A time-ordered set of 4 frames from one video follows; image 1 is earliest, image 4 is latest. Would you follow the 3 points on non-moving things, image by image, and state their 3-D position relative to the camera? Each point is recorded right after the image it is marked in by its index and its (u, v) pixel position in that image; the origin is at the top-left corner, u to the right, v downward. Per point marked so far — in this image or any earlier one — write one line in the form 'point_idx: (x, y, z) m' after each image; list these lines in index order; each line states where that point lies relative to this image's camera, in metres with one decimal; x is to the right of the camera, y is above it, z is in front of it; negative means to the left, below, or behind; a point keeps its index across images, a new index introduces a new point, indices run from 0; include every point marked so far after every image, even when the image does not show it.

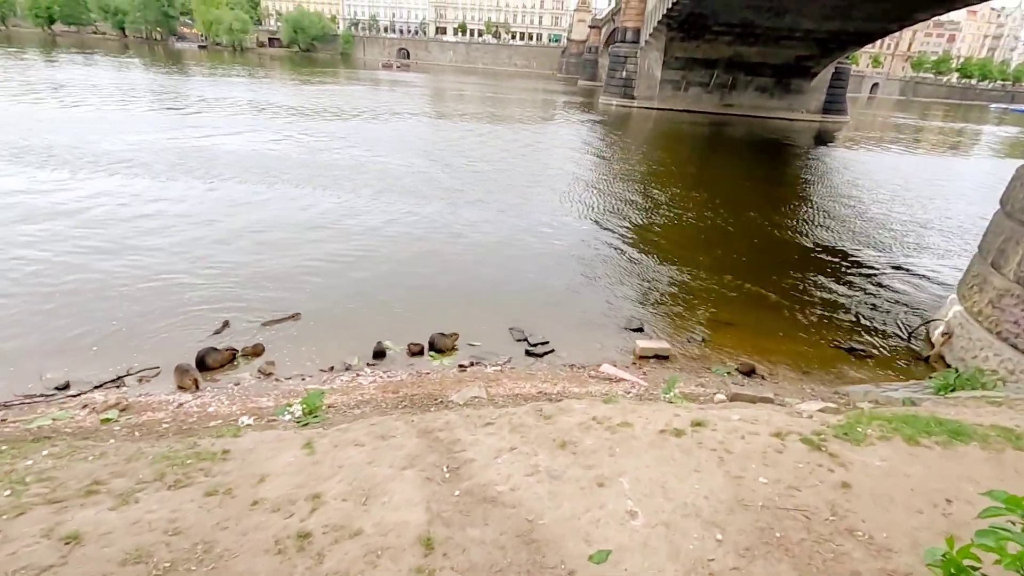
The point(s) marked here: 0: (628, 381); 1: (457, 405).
0: (+2.1, -1.7, +9.8) m
1: (-0.9, -1.8, +8.3) m
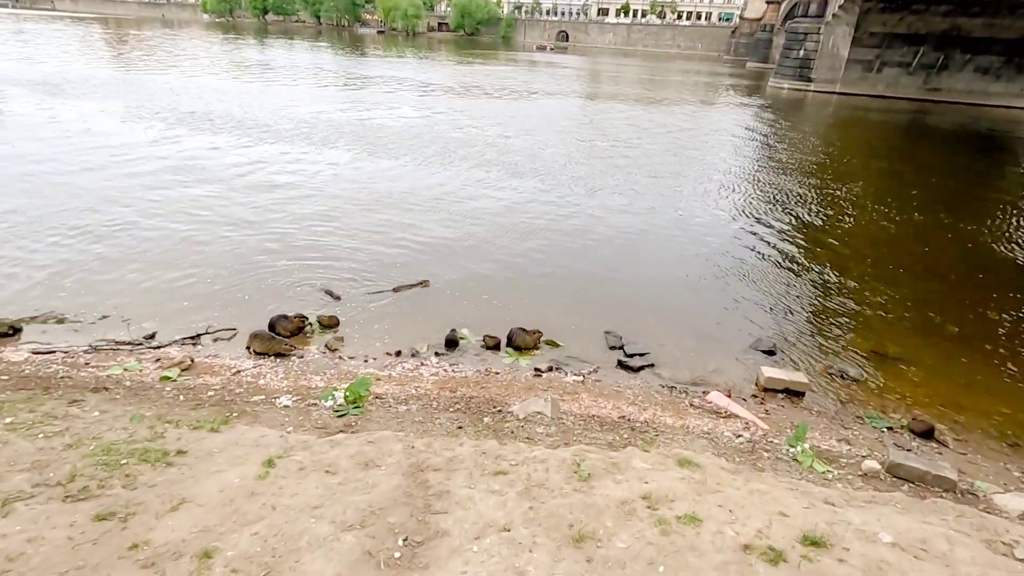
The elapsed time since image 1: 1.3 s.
0: (+3.2, -1.9, +7.6) m
1: (0.0, -1.7, +6.9) m
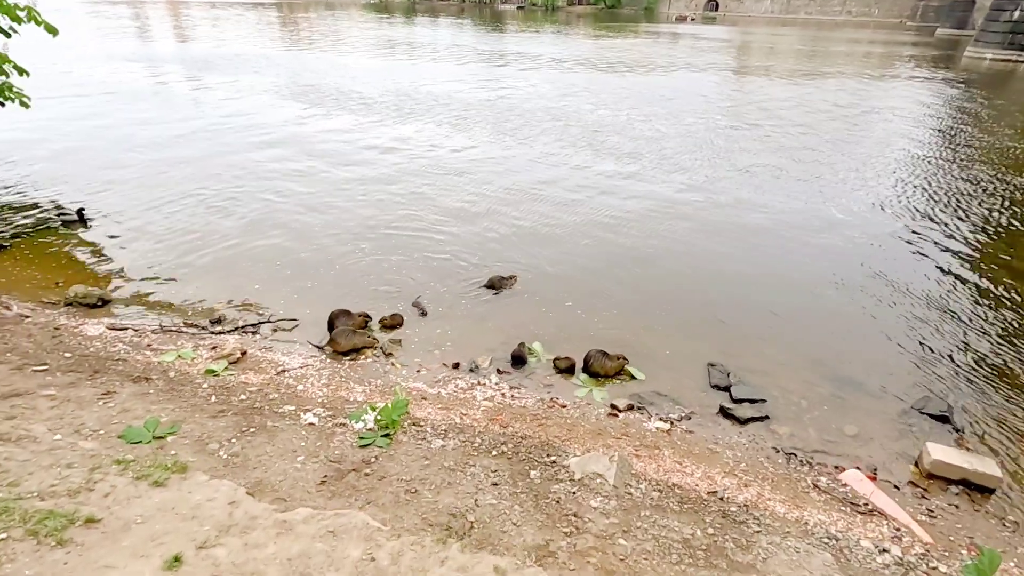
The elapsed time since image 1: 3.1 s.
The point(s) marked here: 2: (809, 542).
0: (+3.8, -2.4, +5.5) m
1: (+0.5, -2.0, +5.5) m
2: (+2.8, -2.4, +5.1) m
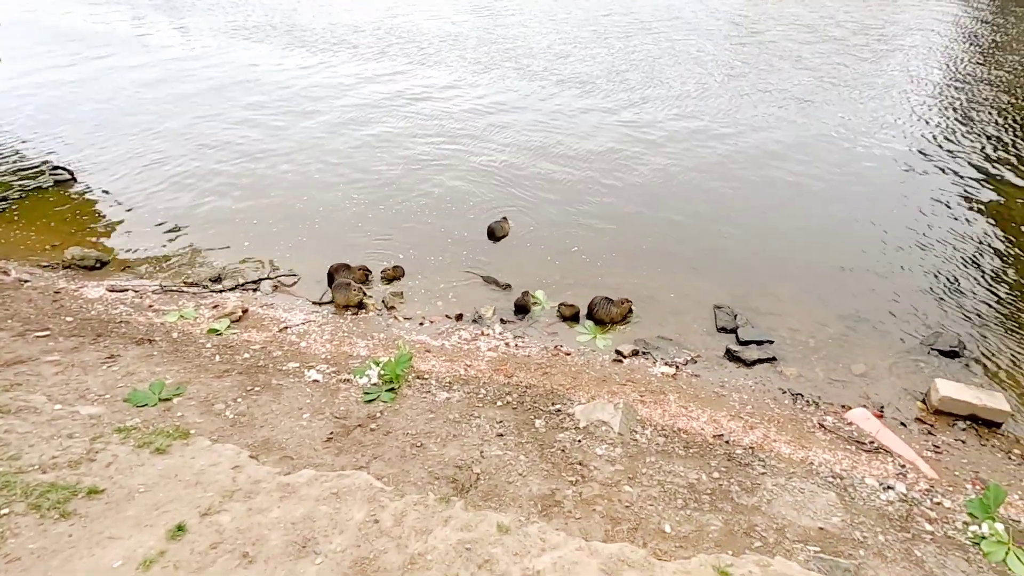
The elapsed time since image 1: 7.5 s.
0: (+3.9, -1.7, +5.5) m
1: (+0.6, -1.5, +5.5) m
2: (+2.9, -1.9, +5.1) m
